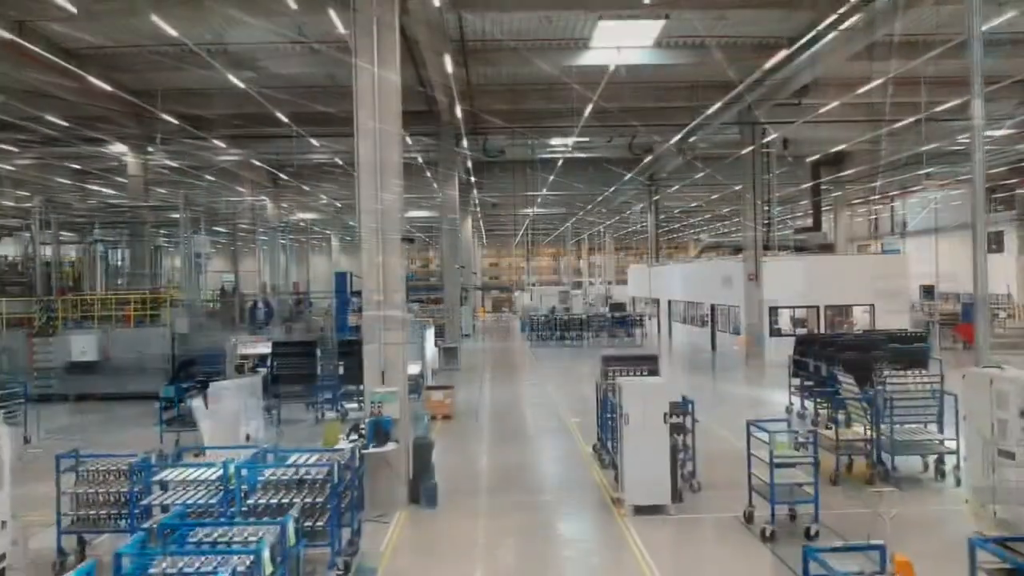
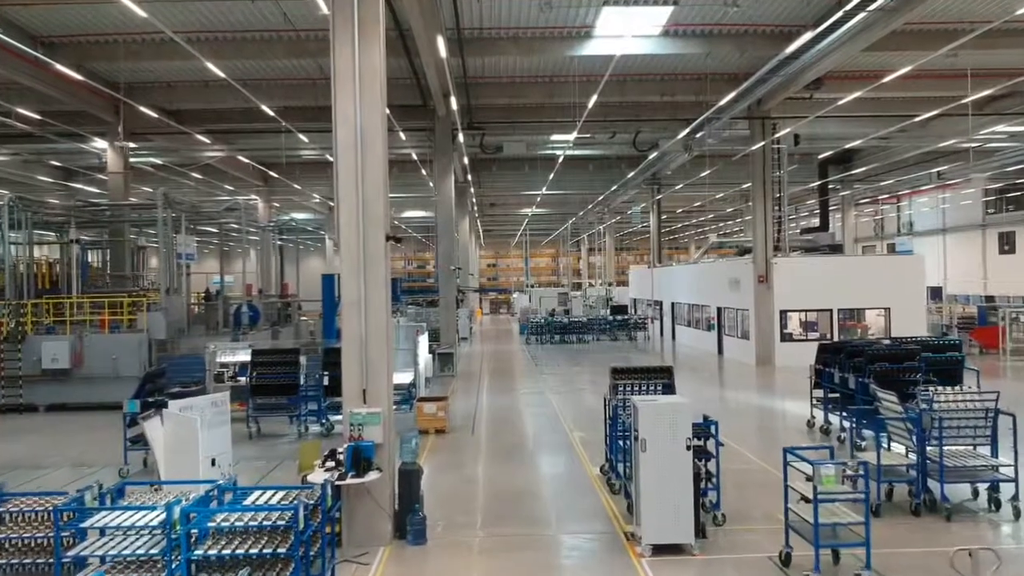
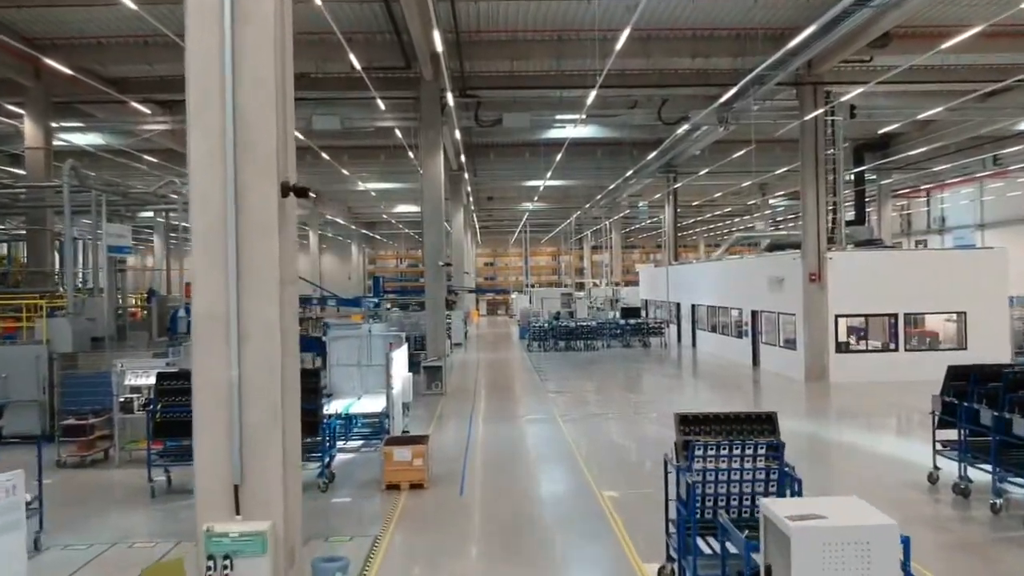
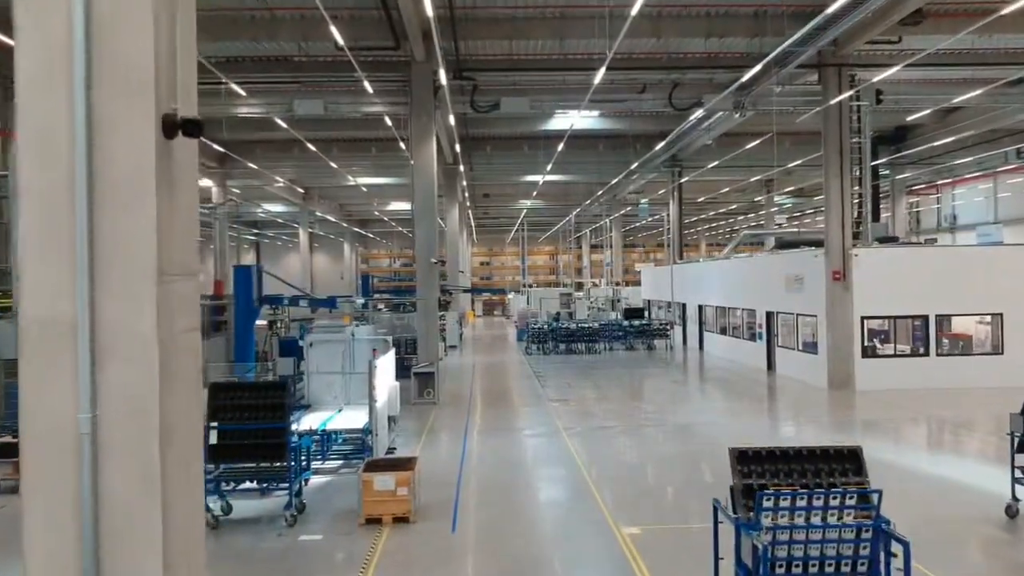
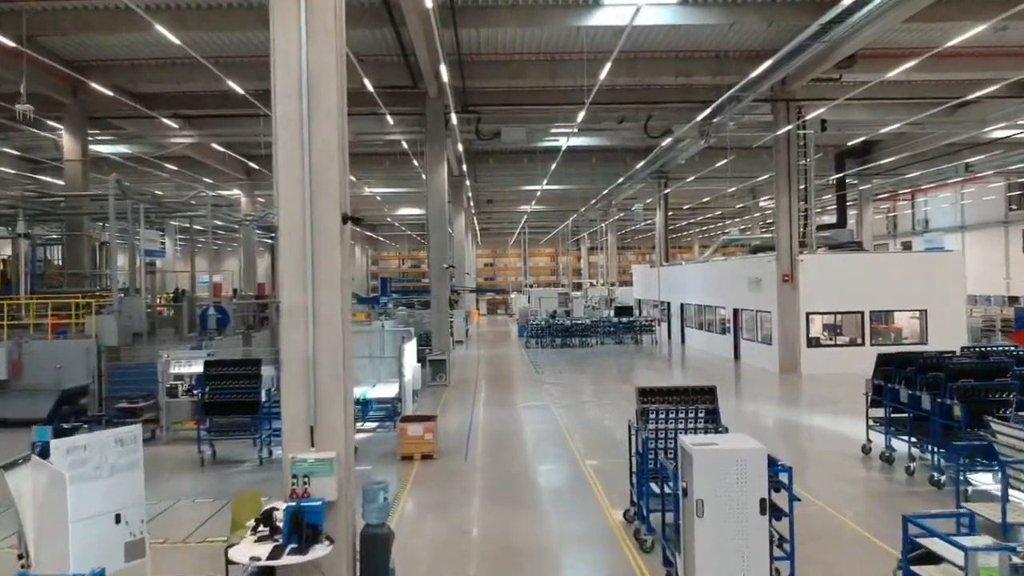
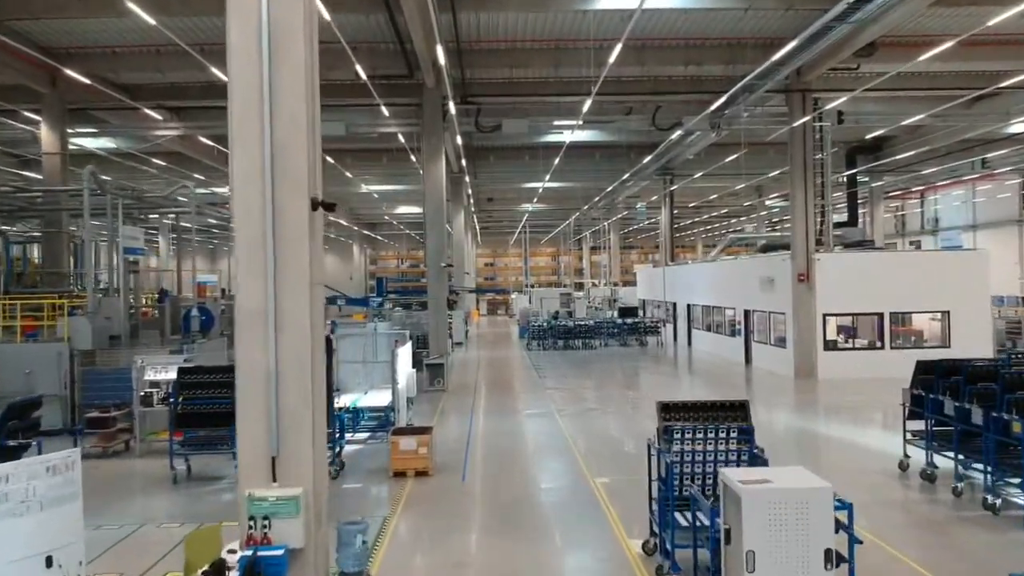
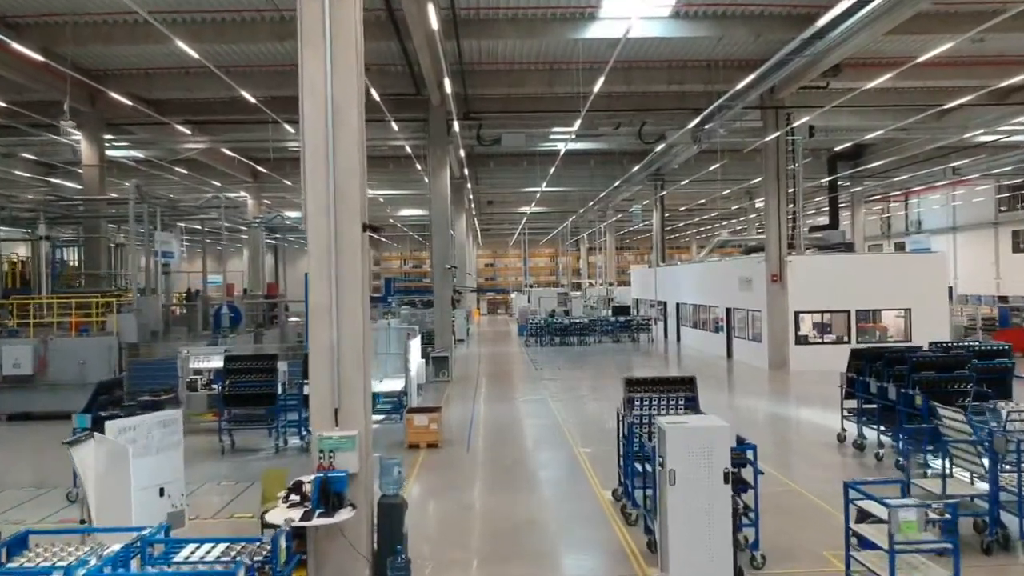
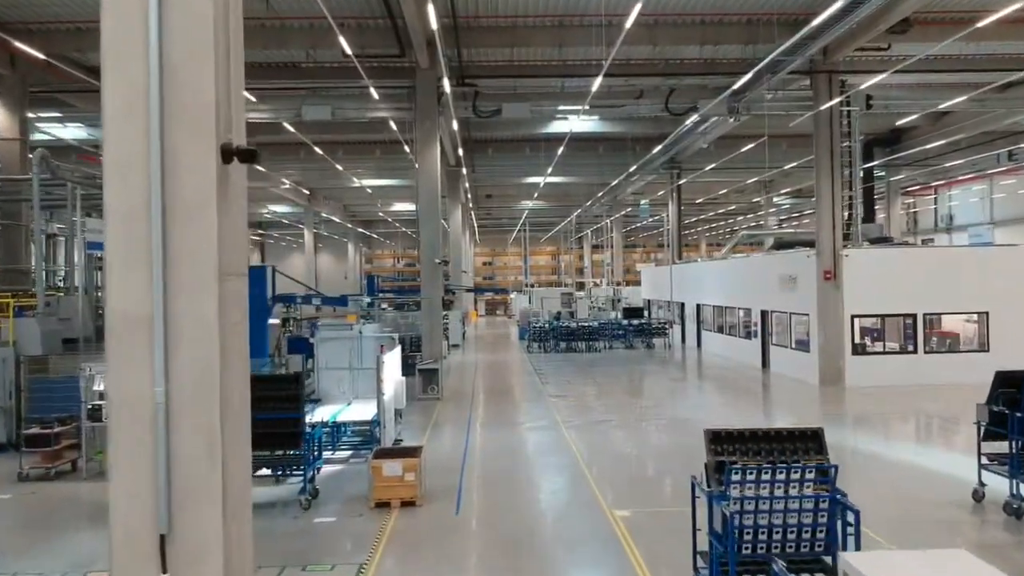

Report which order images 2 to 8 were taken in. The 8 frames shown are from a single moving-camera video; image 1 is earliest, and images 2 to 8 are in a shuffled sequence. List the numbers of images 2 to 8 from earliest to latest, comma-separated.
2, 7, 5, 6, 3, 8, 4
